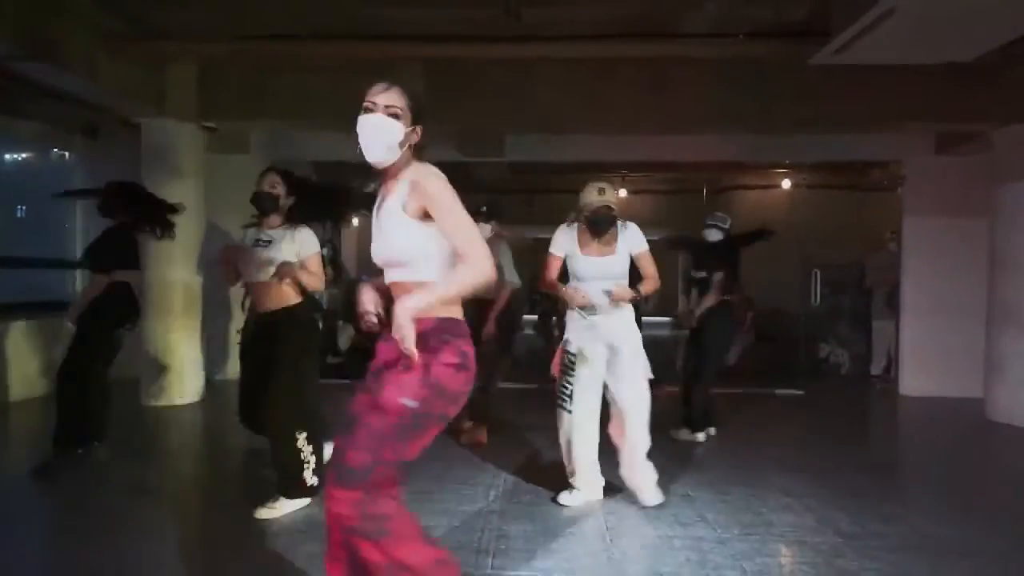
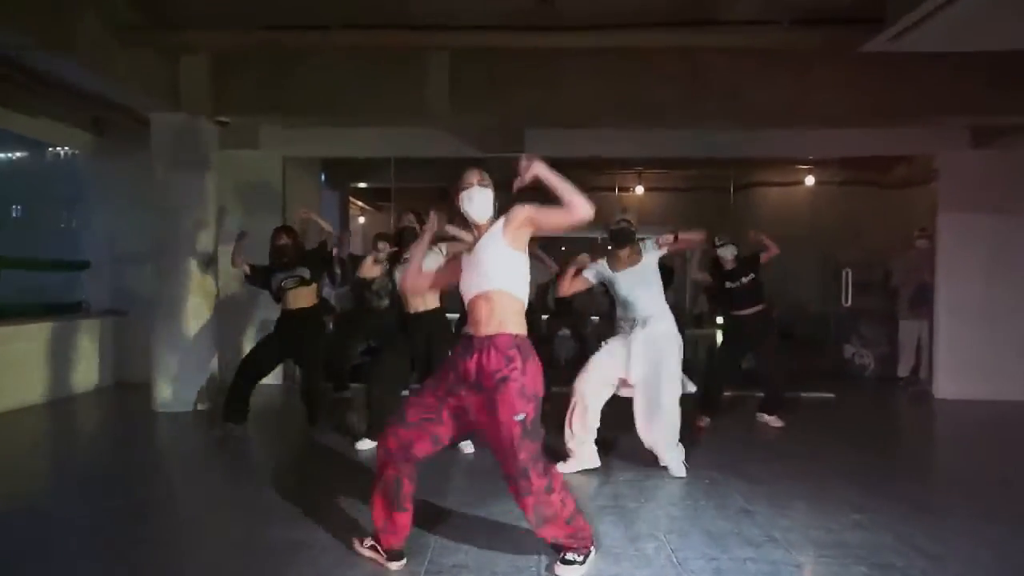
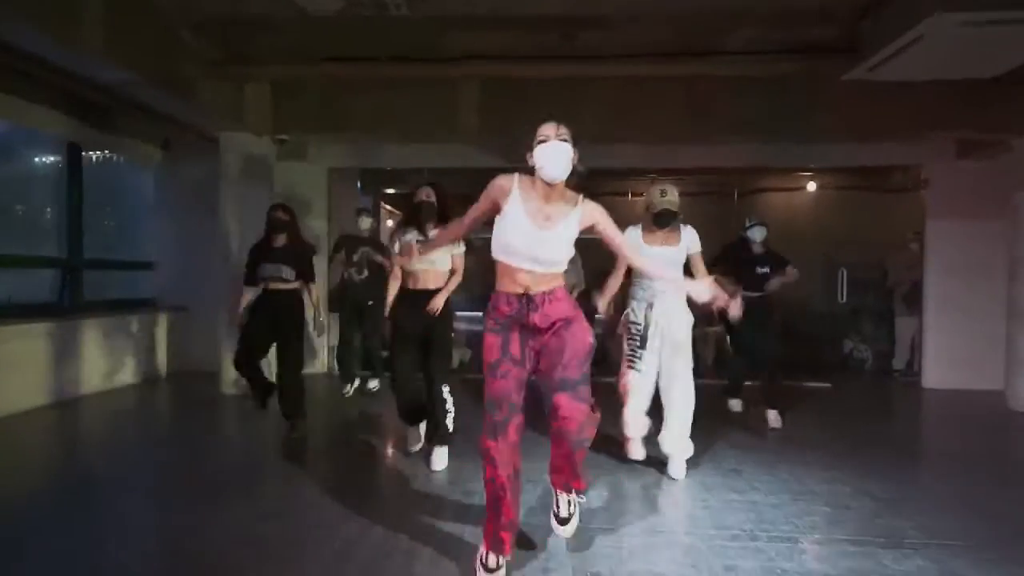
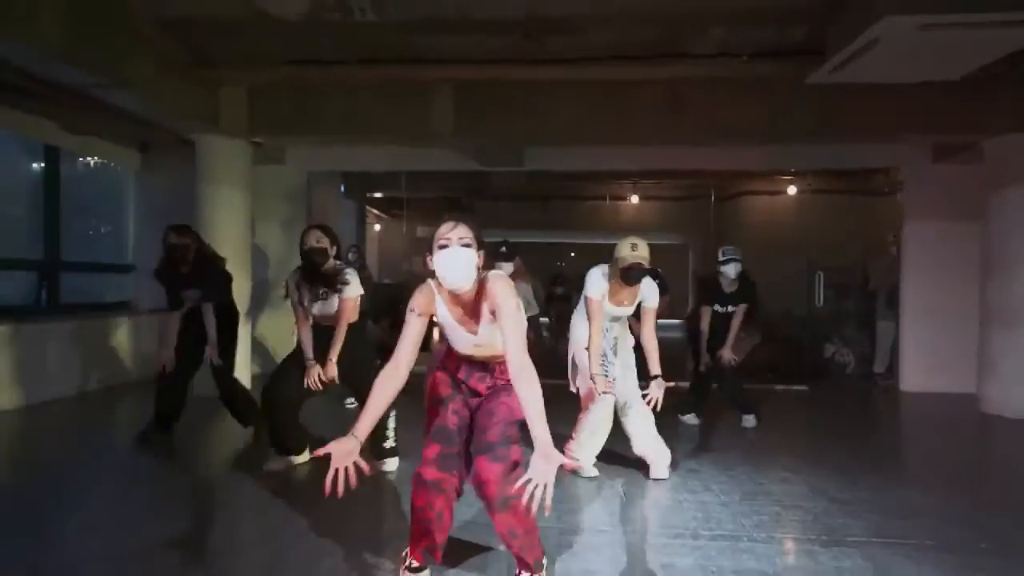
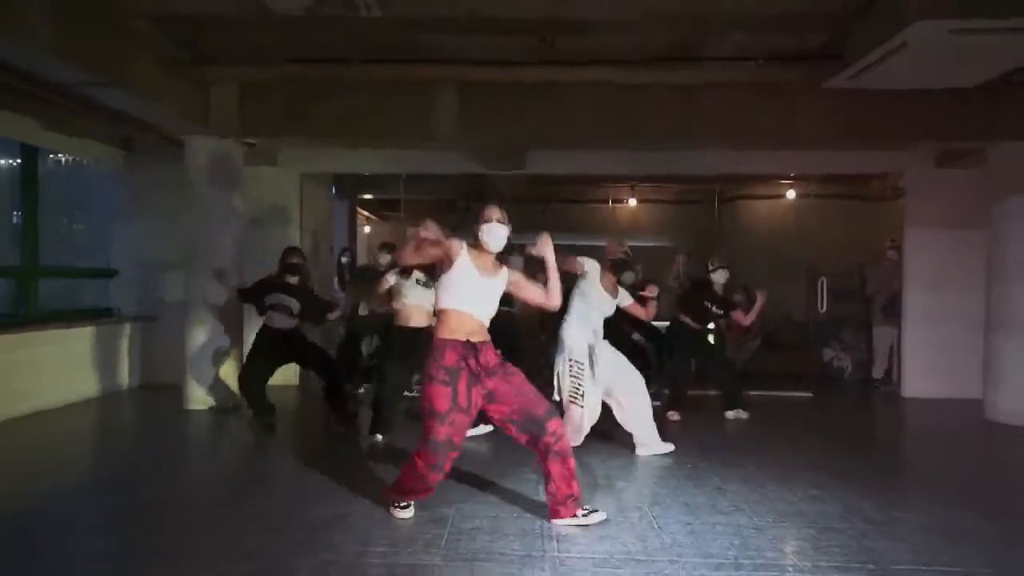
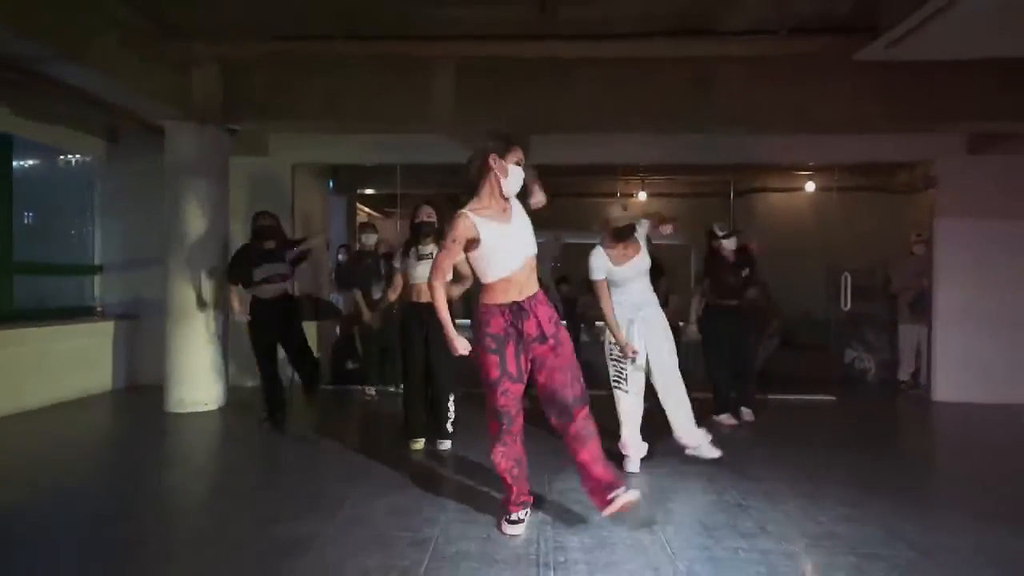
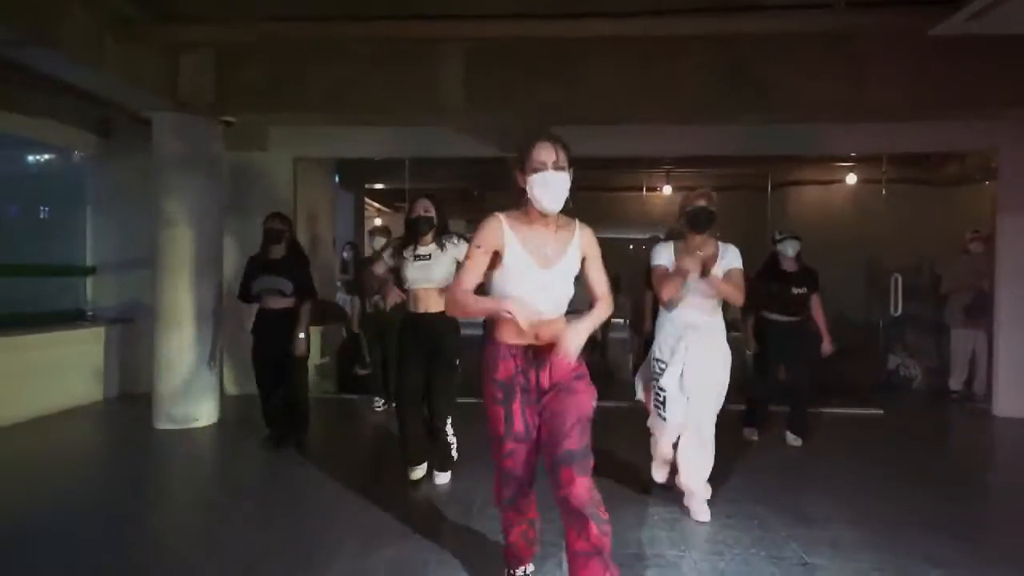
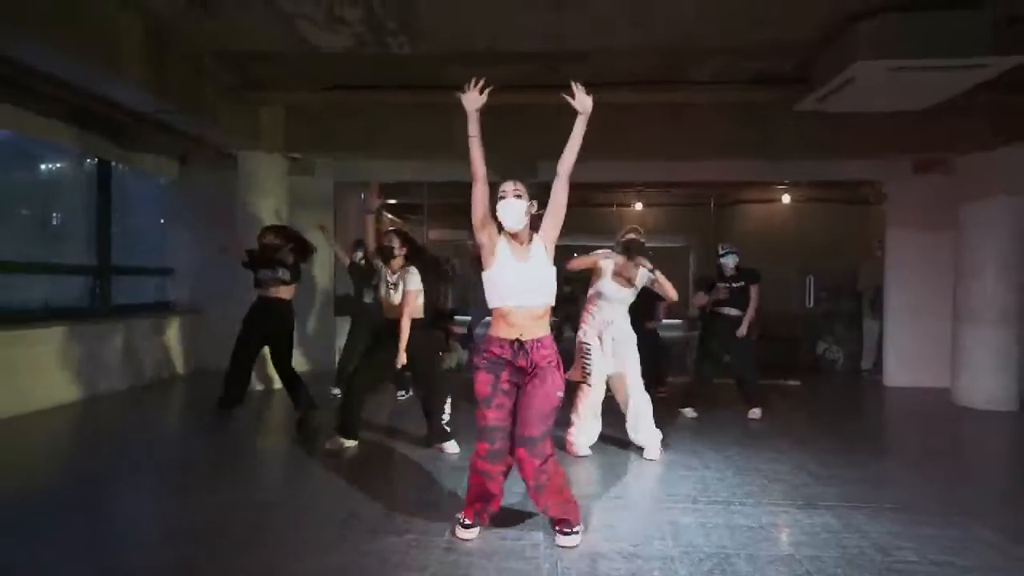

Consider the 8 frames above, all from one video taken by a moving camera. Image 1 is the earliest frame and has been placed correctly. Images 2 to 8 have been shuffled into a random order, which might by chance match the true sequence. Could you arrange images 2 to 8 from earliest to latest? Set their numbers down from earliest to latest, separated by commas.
4, 8, 3, 7, 6, 5, 2
